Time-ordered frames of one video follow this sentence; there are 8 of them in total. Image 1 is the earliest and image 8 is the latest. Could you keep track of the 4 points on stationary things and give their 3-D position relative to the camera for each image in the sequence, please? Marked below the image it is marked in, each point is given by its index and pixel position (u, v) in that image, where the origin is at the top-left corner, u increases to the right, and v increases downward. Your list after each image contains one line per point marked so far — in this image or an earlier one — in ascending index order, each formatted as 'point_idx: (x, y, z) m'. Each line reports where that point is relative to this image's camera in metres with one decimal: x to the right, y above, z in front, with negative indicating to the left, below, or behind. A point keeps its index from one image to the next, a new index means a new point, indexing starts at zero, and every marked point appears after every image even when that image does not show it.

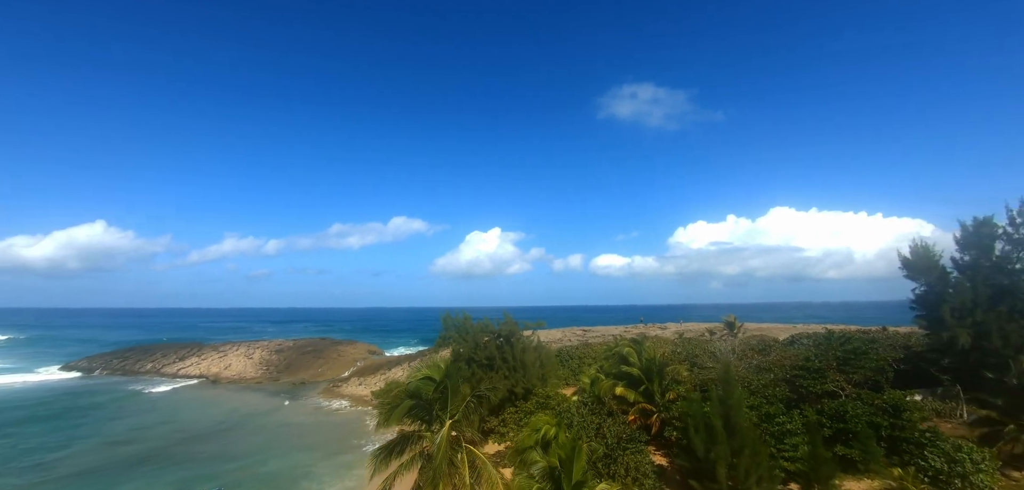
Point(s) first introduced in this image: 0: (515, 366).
0: (+0.1, -4.7, +17.4) m
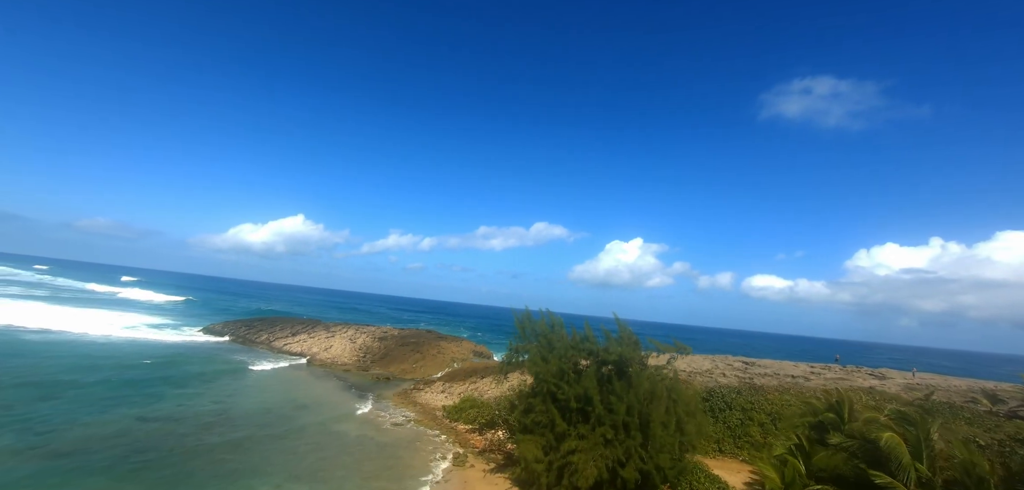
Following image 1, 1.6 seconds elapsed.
0: (+2.5, -3.7, +9.6) m
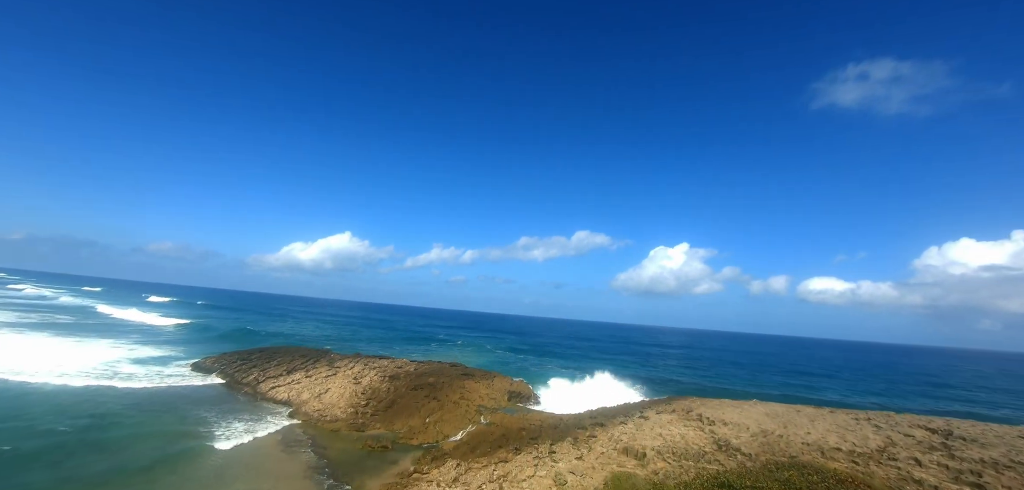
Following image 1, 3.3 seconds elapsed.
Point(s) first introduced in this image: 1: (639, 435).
0: (+2.7, -3.7, +0.8) m
1: (+5.4, -8.1, +19.5) m
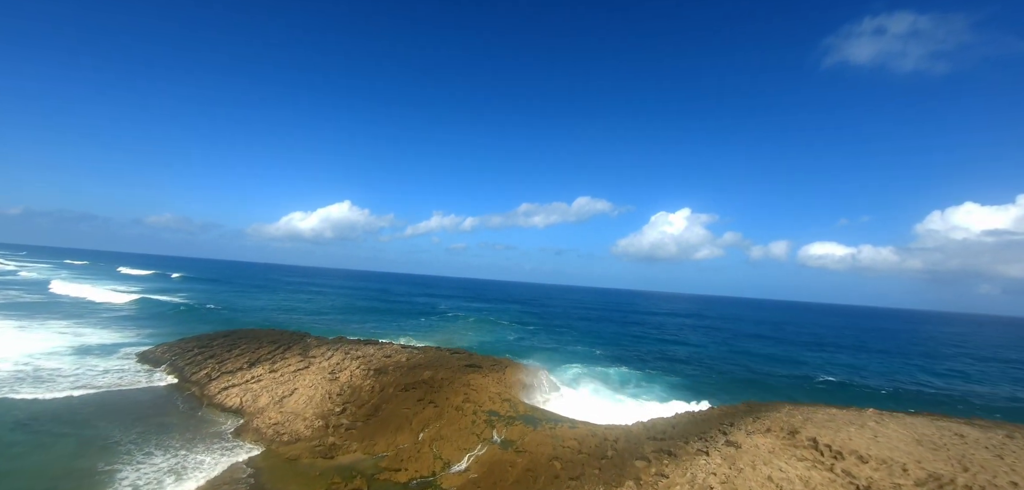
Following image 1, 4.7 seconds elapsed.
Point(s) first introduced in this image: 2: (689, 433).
0: (+3.6, -3.6, -6.0) m
1: (+6.4, -6.6, +13.0) m
2: (+6.4, -6.7, +16.2) m
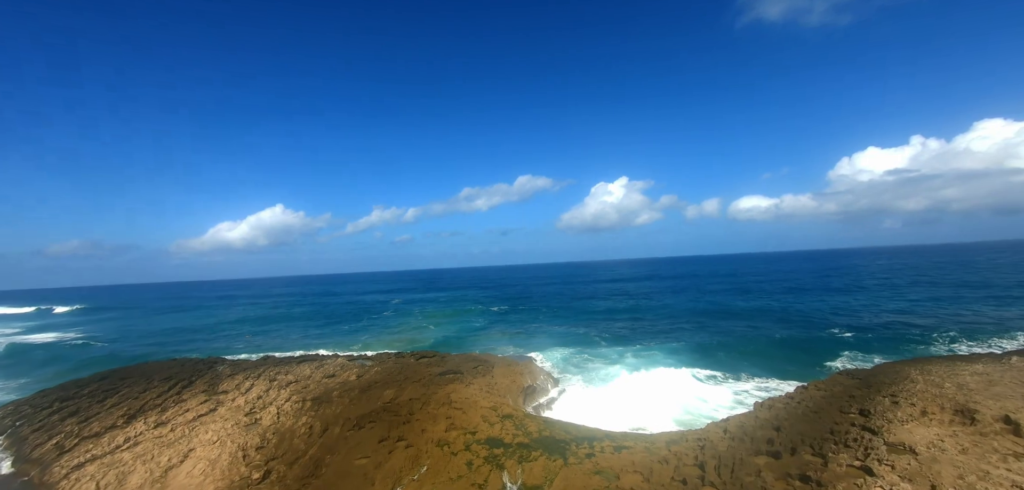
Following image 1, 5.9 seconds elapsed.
0: (+6.5, -2.4, -11.8) m
1: (+7.3, -4.5, +7.4) m
2: (+7.0, -4.6, +10.6) m
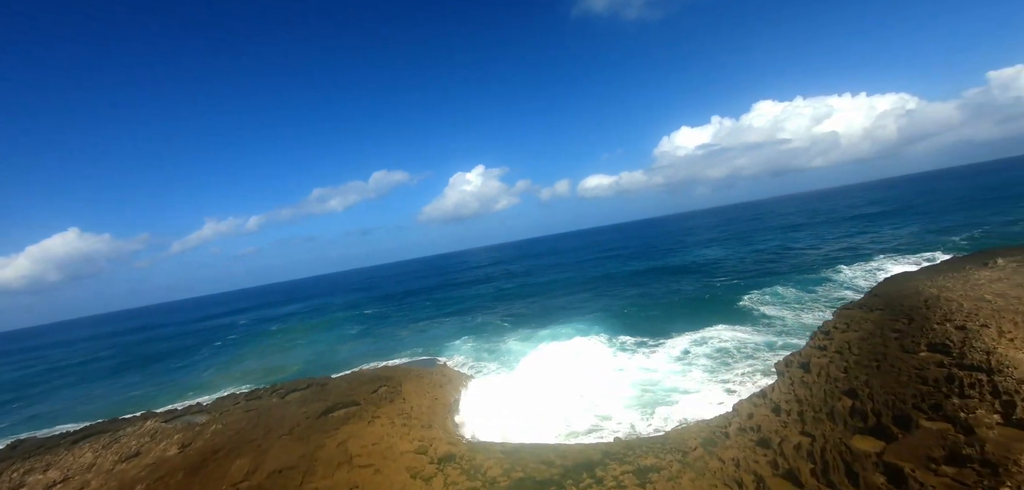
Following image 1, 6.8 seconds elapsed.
0: (+12.4, -0.7, -14.3) m
1: (+7.9, -2.6, +4.5) m
2: (+6.6, -2.7, +7.4) m
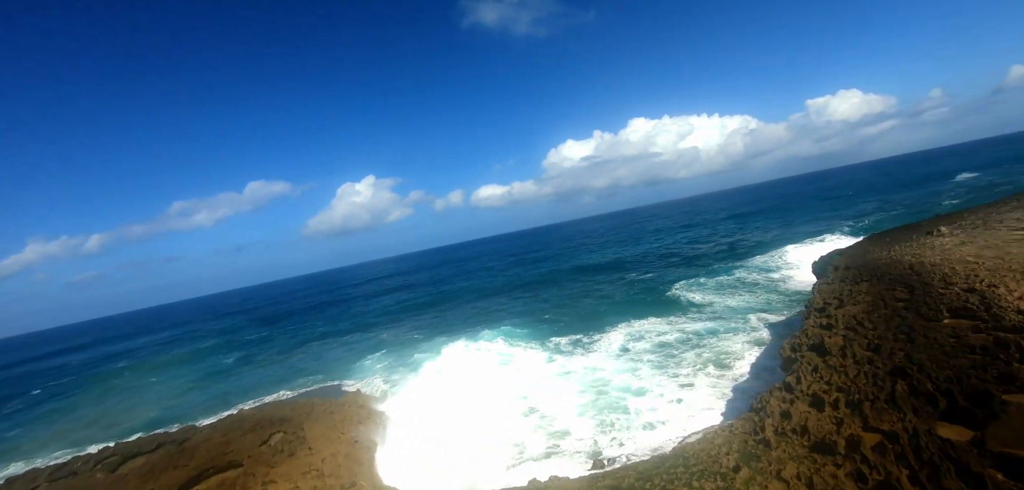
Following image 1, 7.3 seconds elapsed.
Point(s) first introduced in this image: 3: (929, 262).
0: (+17.0, +0.9, -13.8) m
1: (+8.5, -1.8, +3.5) m
2: (+6.6, -2.0, +6.1) m
3: (+9.4, -0.4, +10.3) m
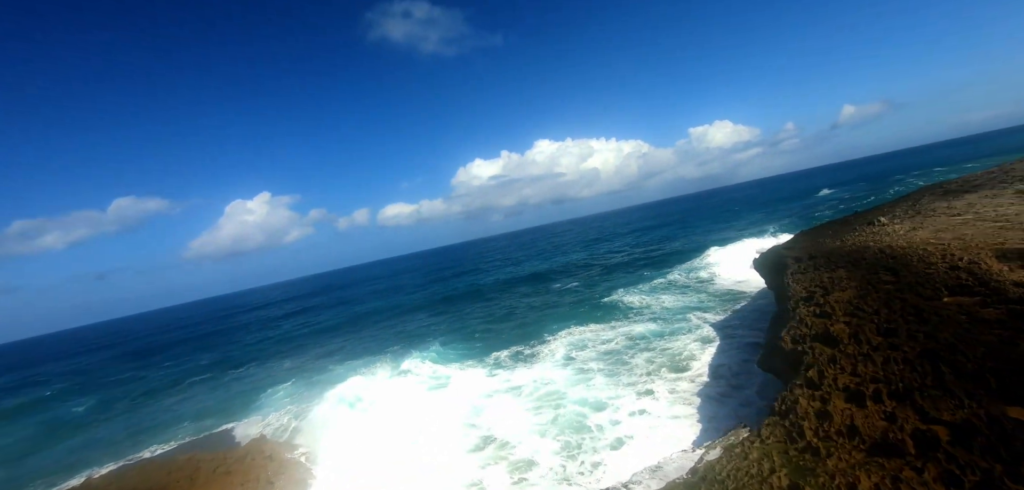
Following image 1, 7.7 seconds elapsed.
0: (+20.6, +2.3, -11.9) m
1: (+9.0, -1.1, +3.3) m
2: (+6.7, -1.5, +5.4) m
3: (+8.6, -0.1, +10.2) m
